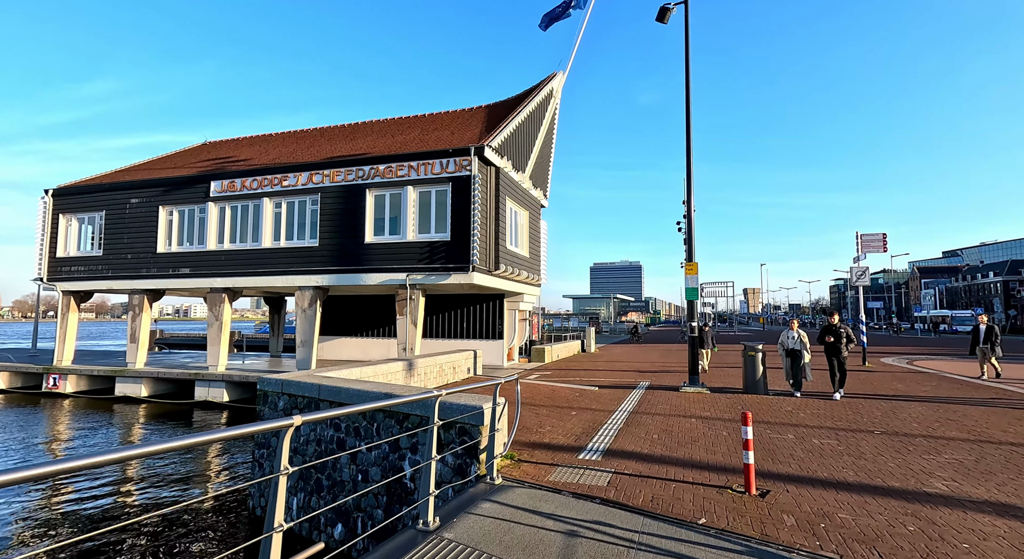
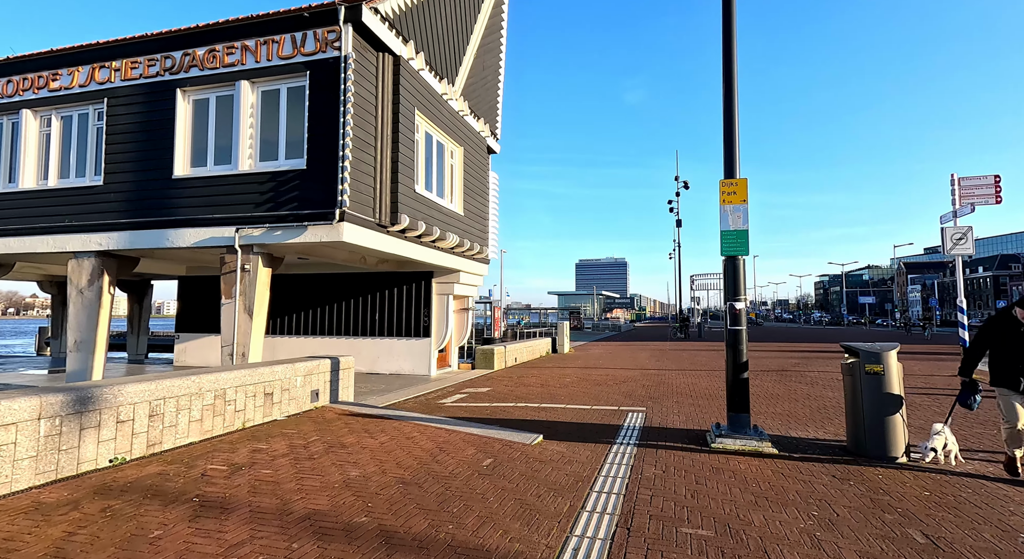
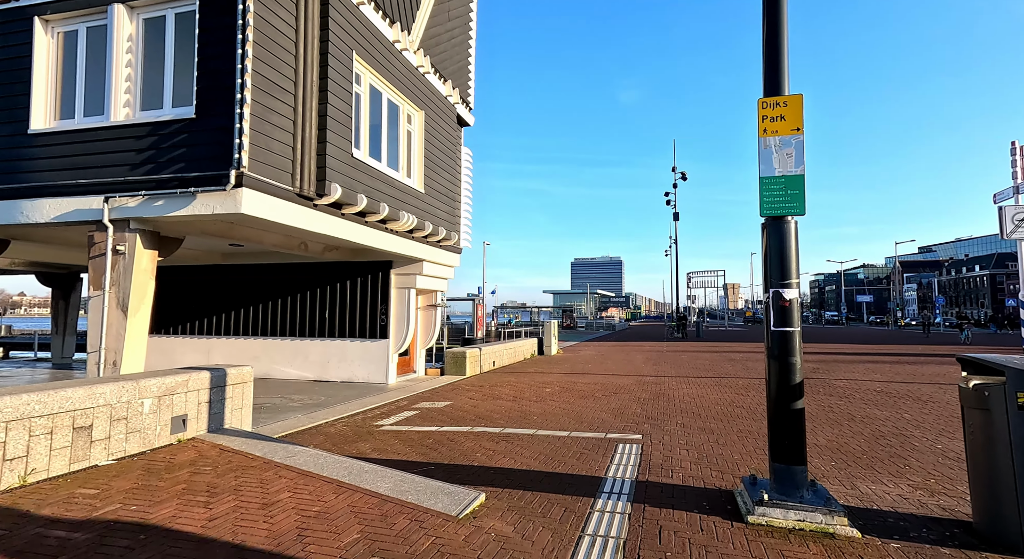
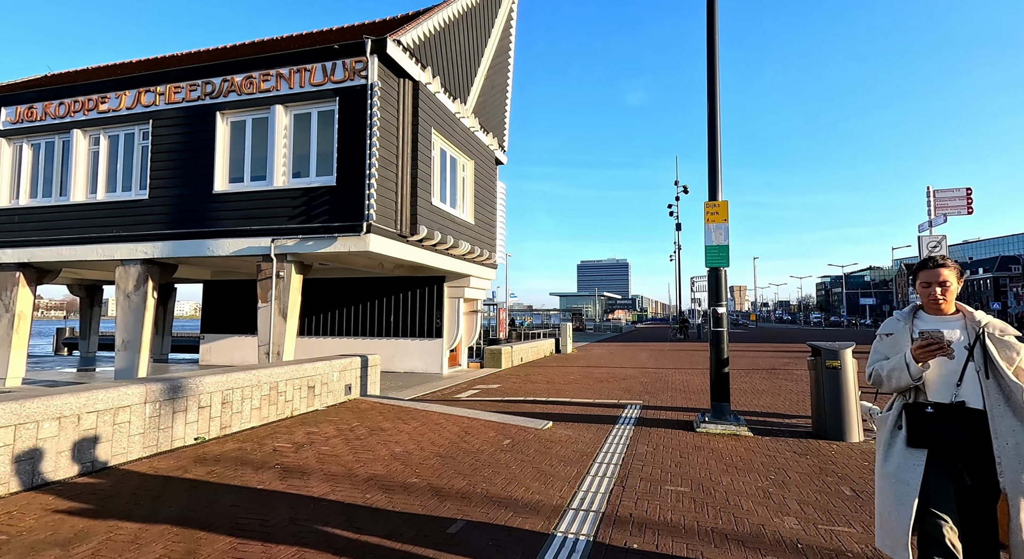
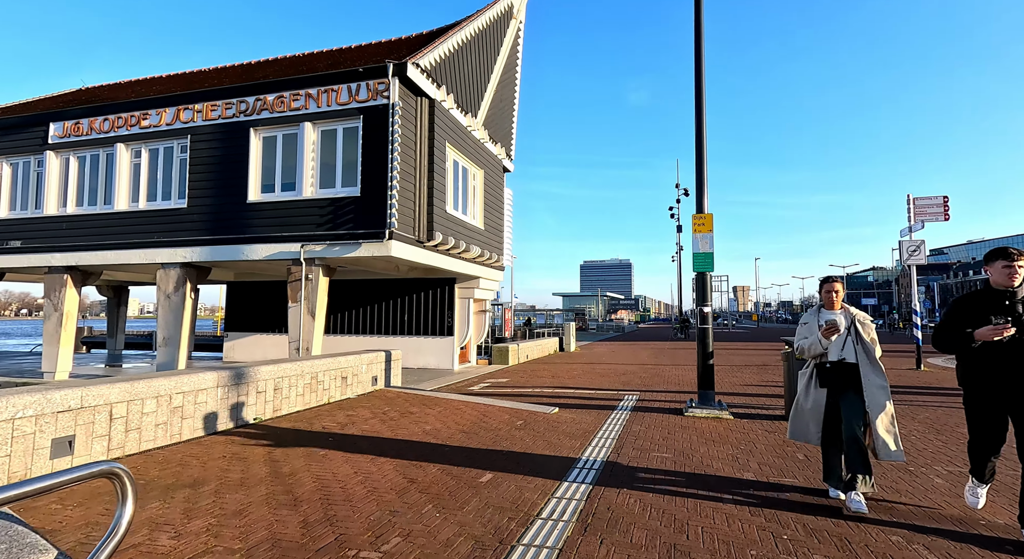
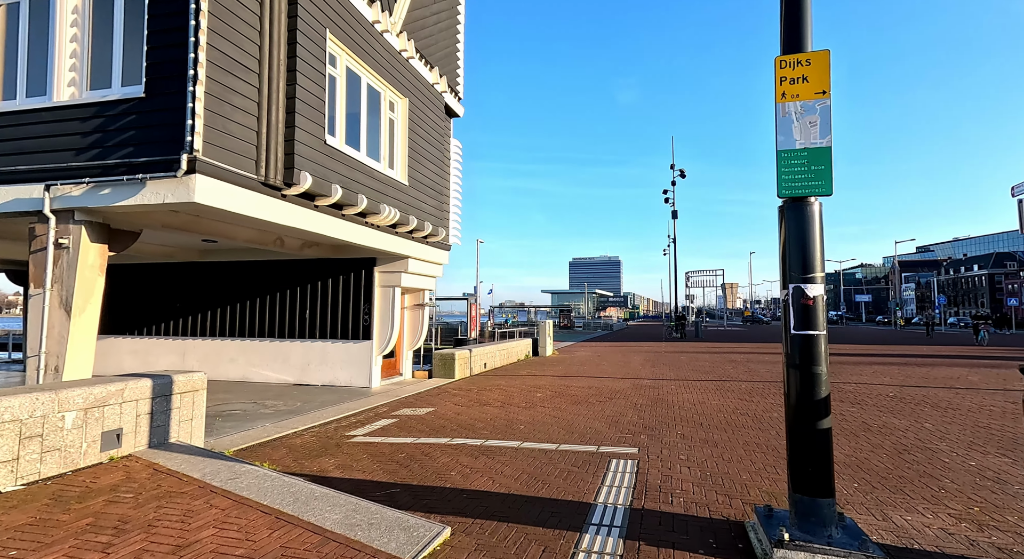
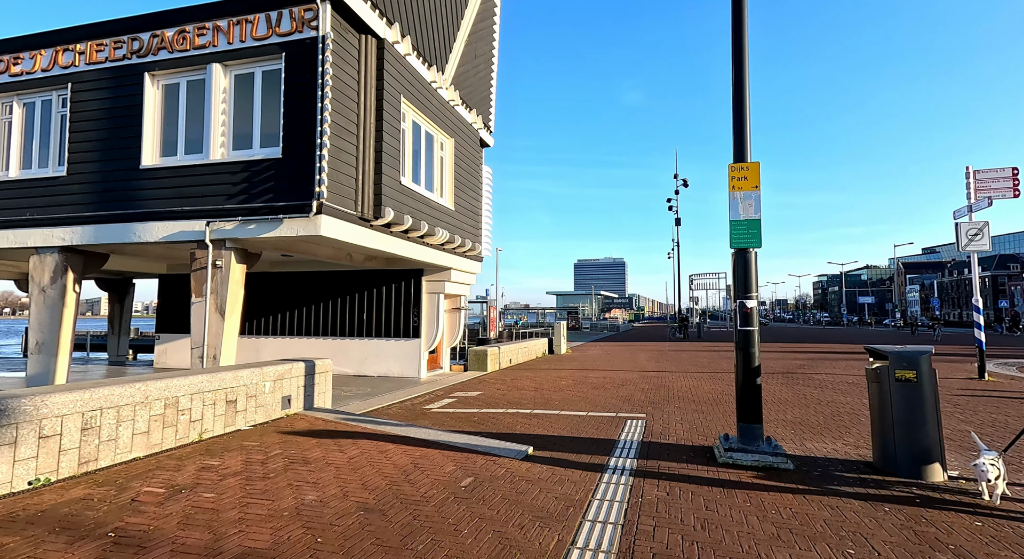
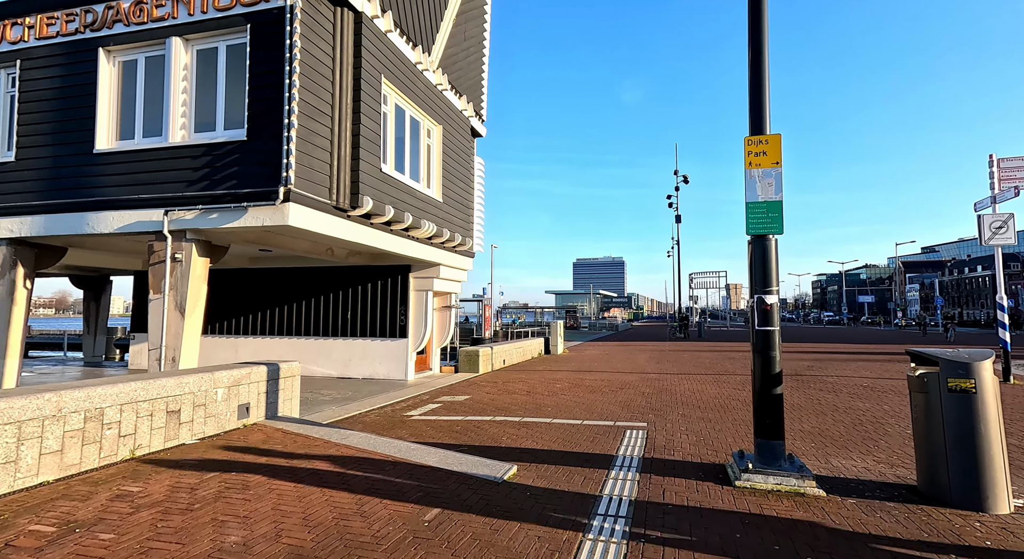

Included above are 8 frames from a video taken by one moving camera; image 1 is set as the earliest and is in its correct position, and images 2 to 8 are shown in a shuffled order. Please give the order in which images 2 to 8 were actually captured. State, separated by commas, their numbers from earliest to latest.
5, 4, 2, 7, 8, 3, 6
